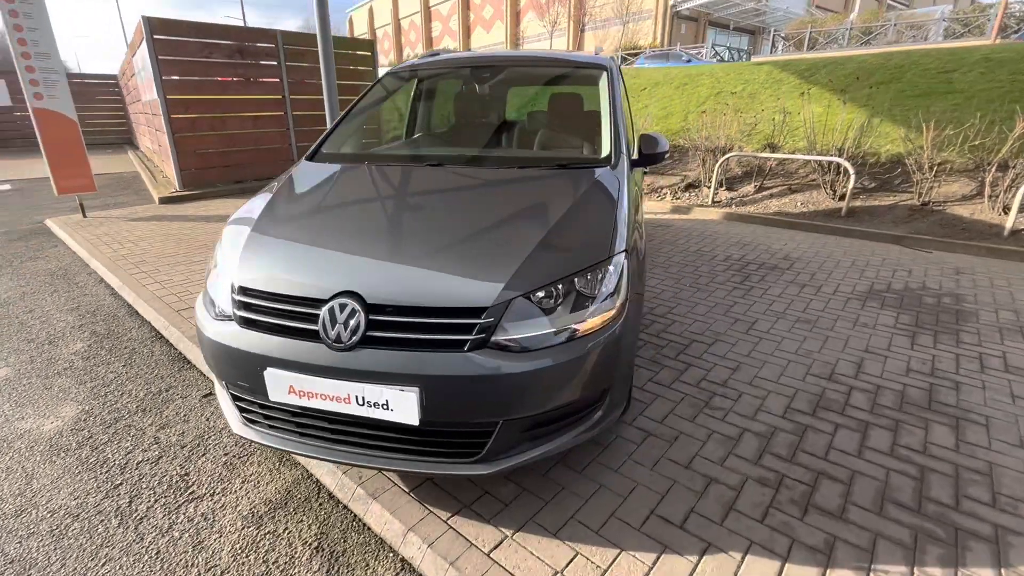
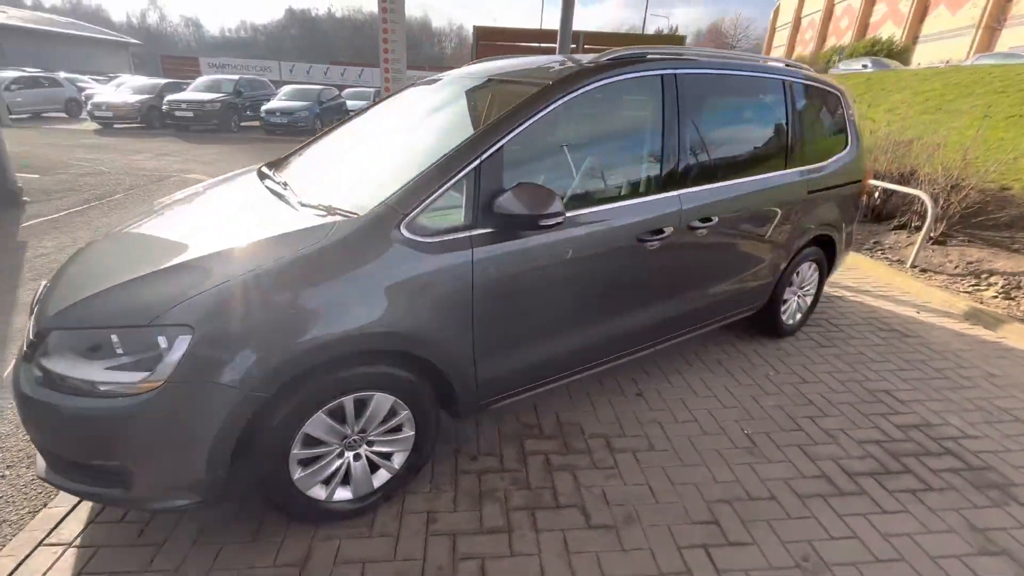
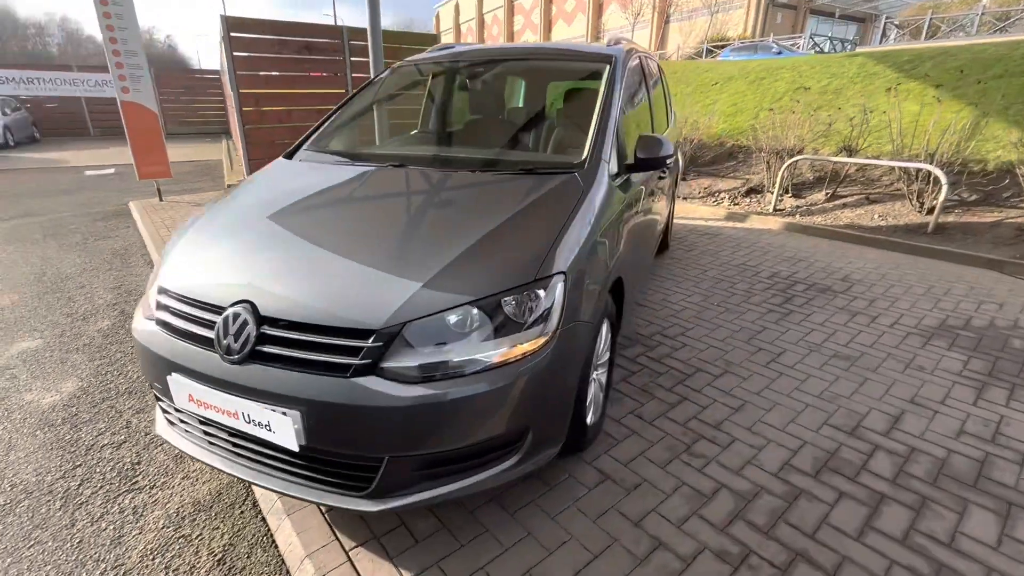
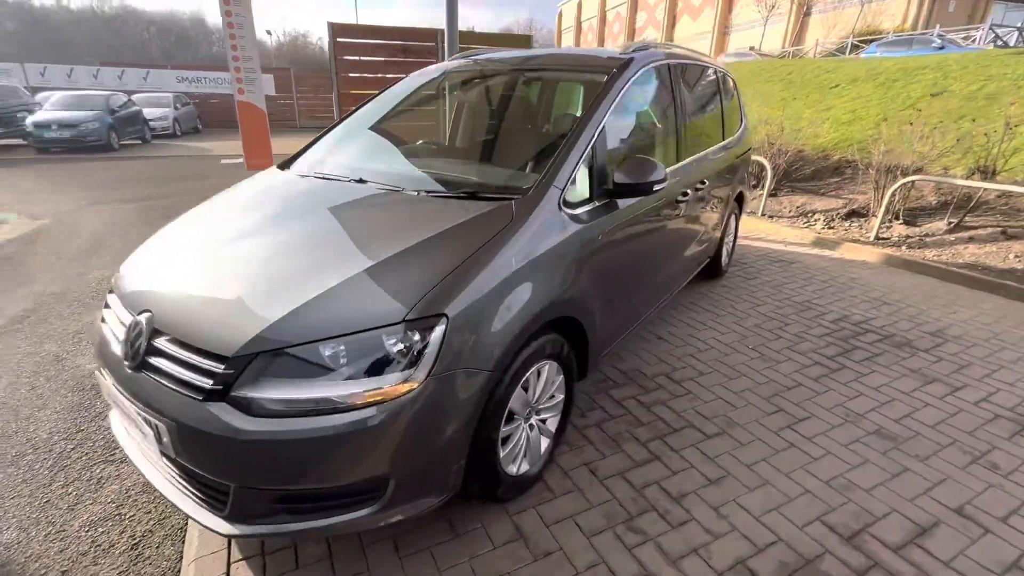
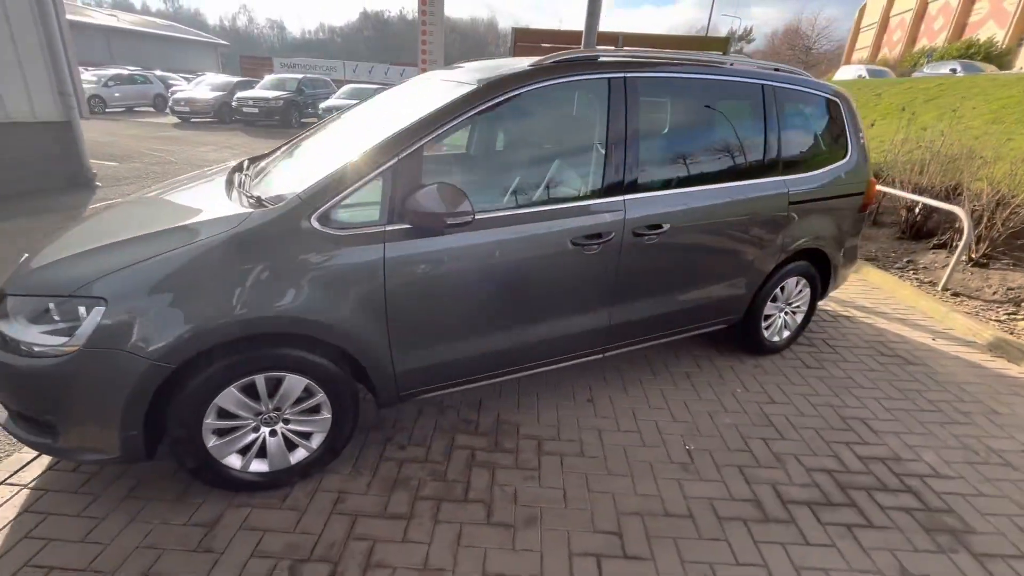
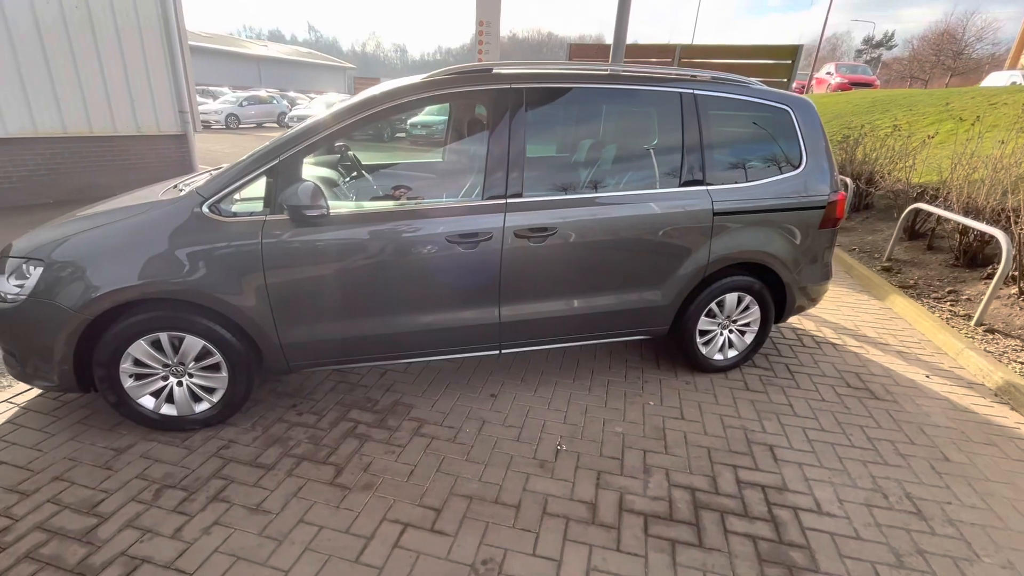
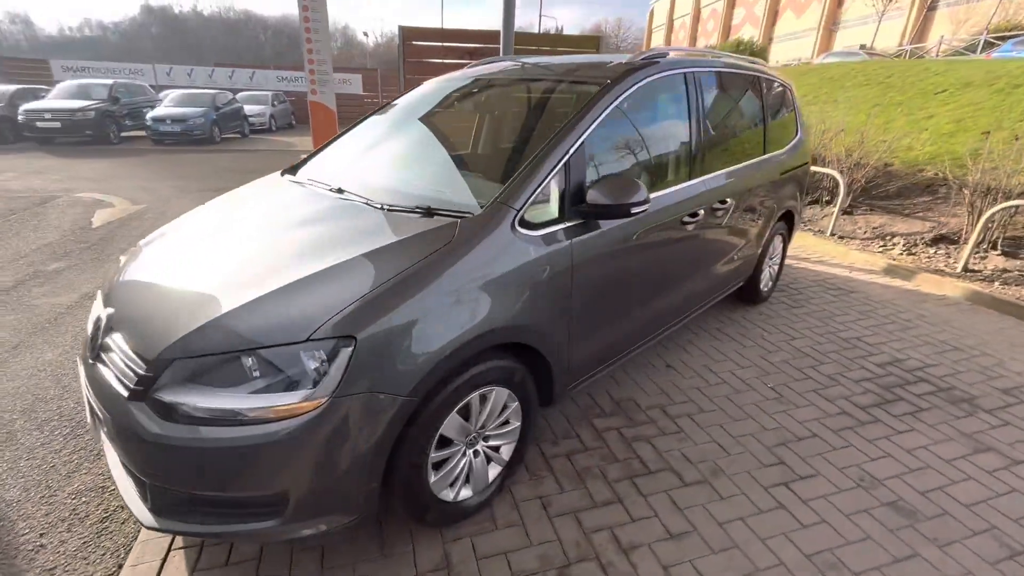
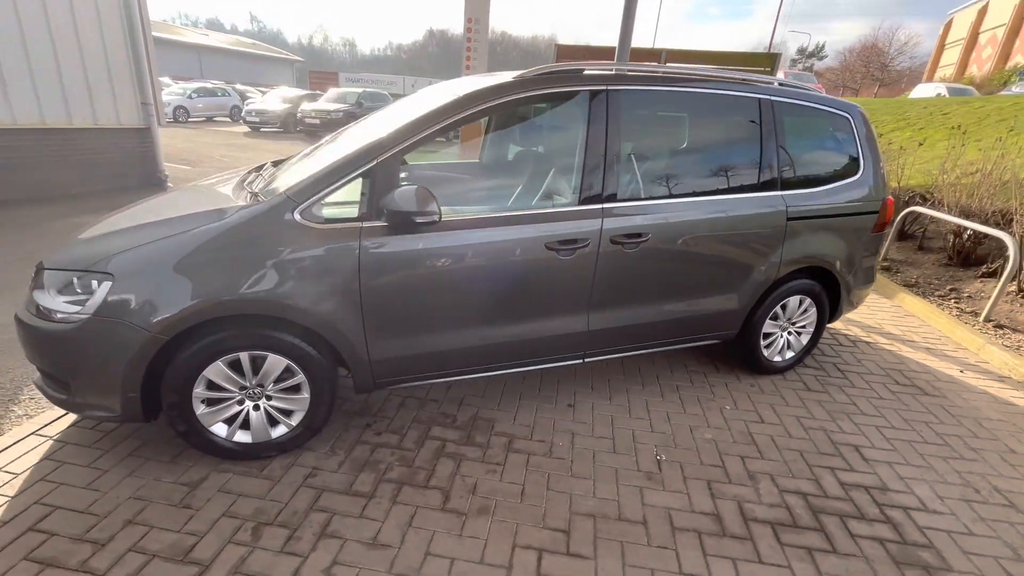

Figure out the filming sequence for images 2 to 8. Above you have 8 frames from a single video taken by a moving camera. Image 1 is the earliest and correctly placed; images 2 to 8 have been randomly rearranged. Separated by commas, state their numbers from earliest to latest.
3, 4, 7, 2, 5, 6, 8
